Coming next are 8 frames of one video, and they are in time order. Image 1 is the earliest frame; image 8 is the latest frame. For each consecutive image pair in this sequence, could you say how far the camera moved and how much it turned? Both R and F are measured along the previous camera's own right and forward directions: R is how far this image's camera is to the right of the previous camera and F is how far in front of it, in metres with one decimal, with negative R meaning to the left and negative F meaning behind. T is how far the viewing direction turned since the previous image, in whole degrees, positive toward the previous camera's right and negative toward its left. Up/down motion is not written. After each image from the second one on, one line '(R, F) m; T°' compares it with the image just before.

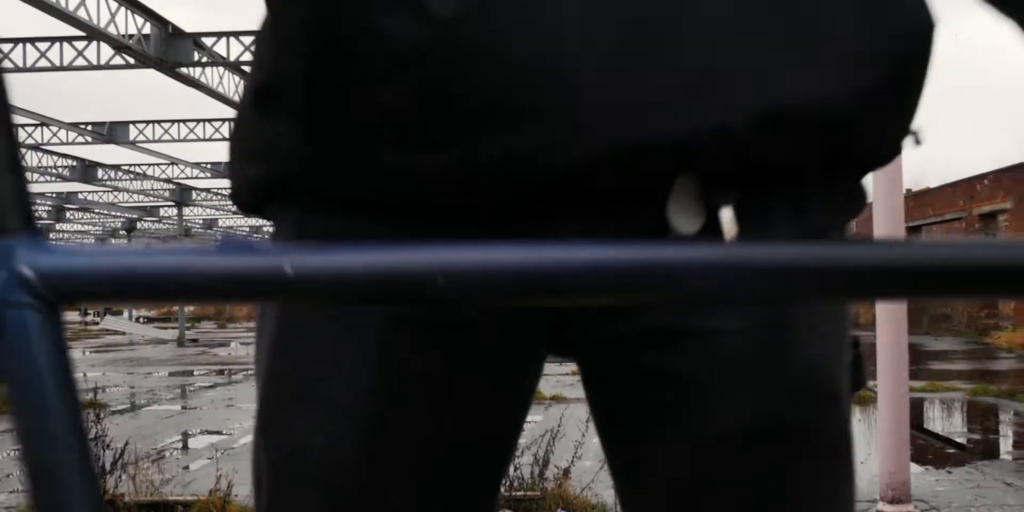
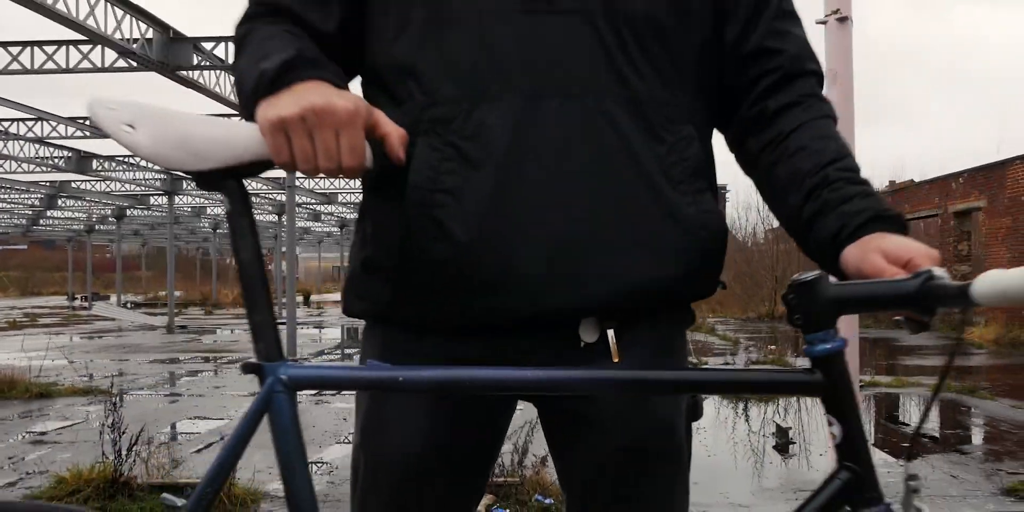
(0.0, -0.5) m; +1°
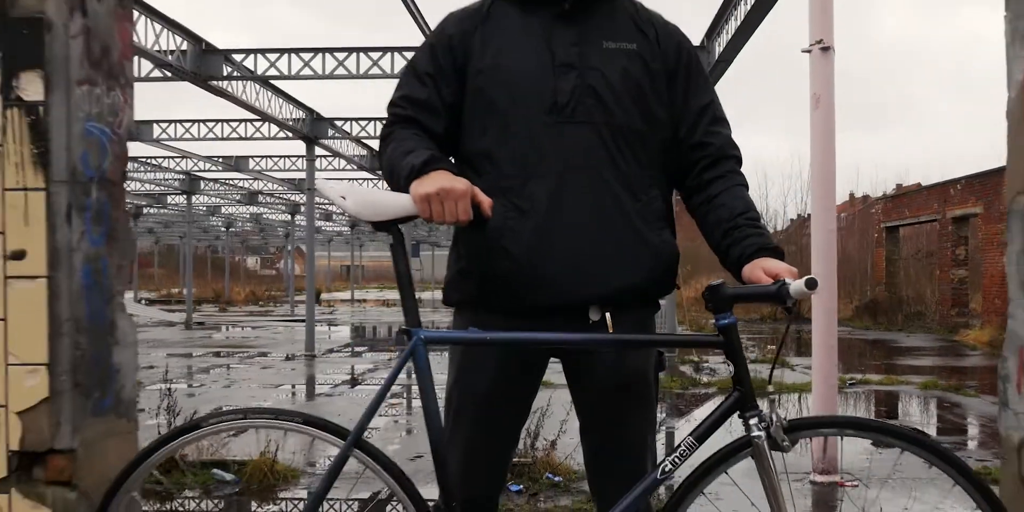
(0.0, -0.7) m; 0°
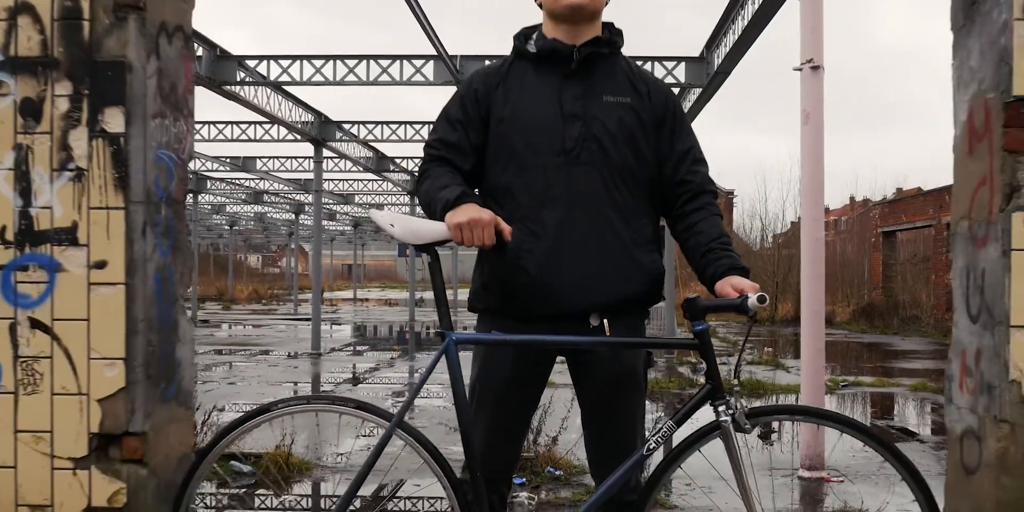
(0.0, -0.4) m; 0°
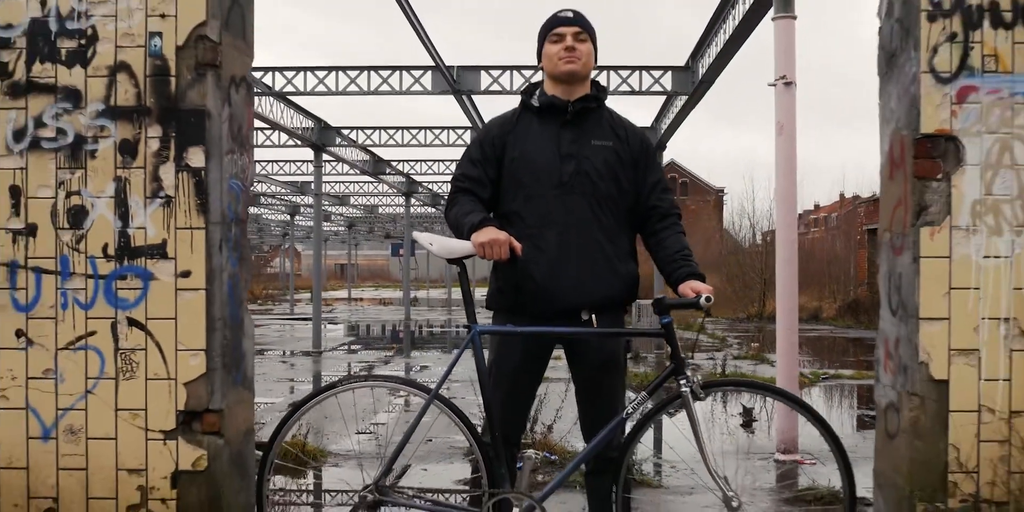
(0.0, -0.6) m; 0°
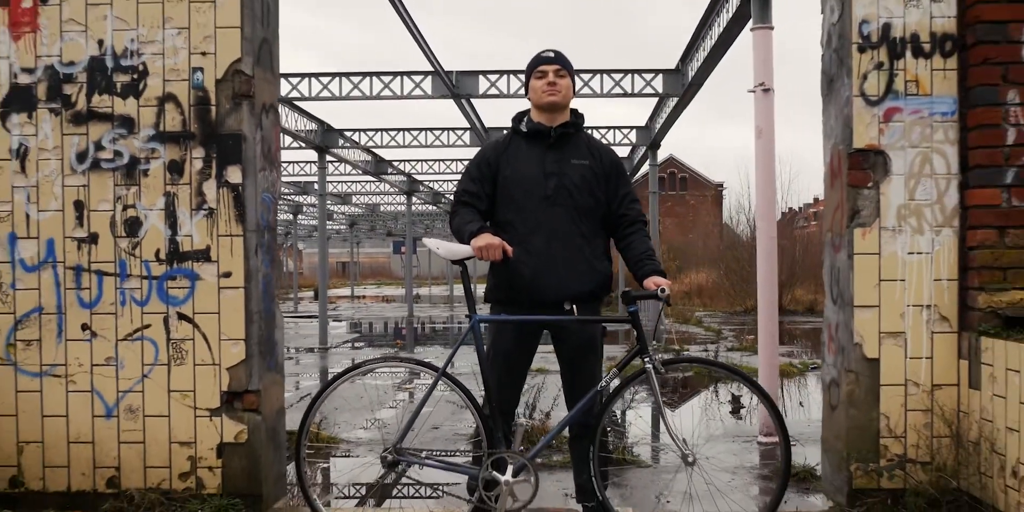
(0.0, -0.5) m; 0°
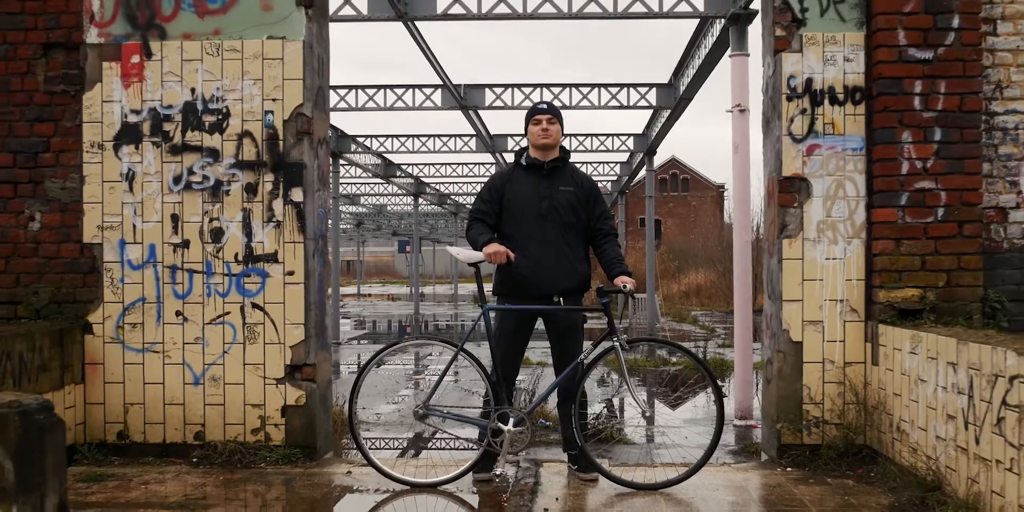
(0.0, -1.0) m; 0°
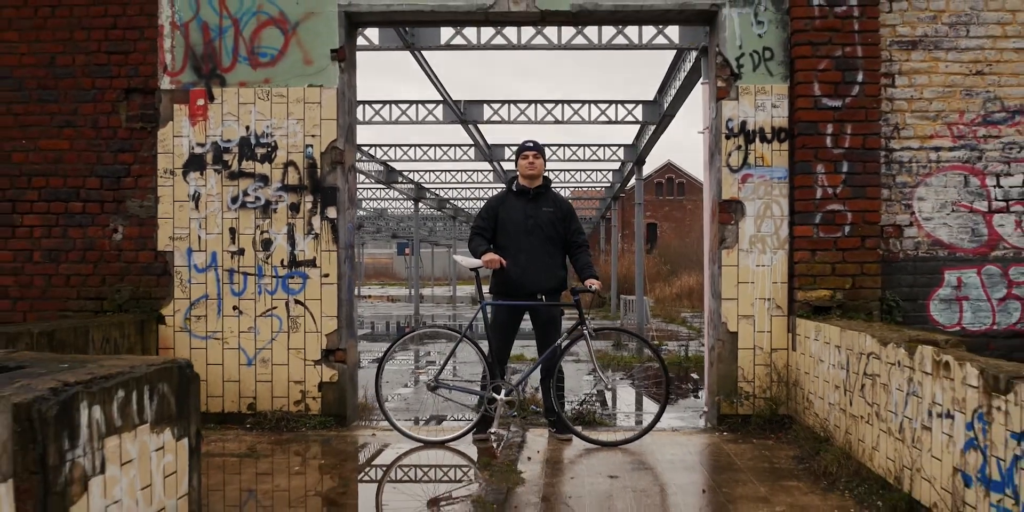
(0.0, -1.1) m; 0°
